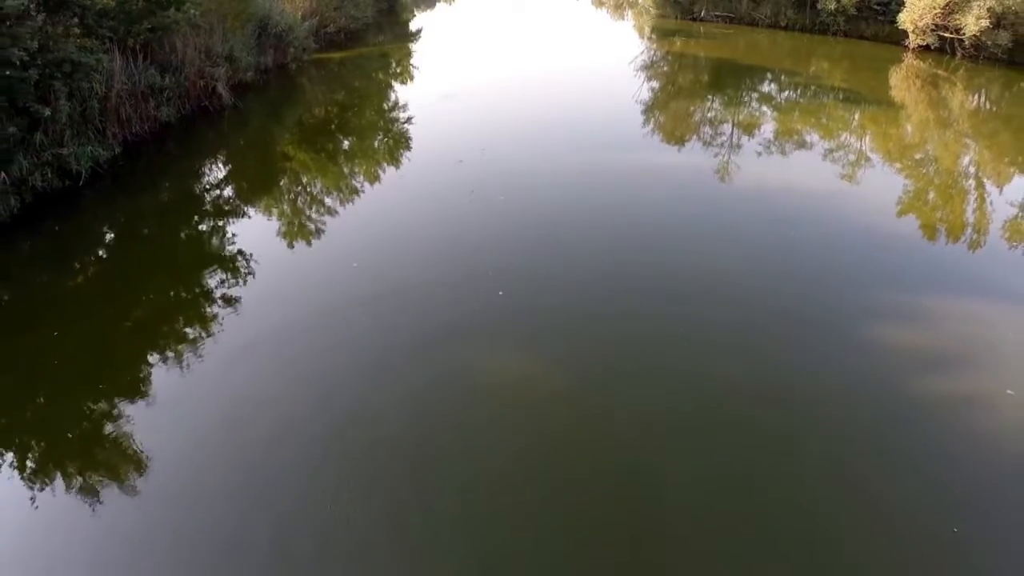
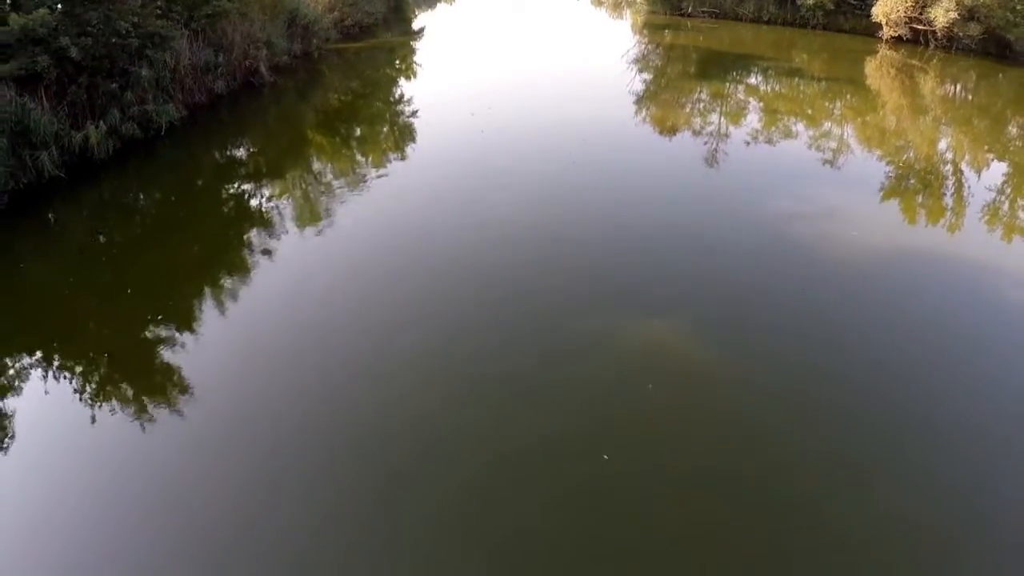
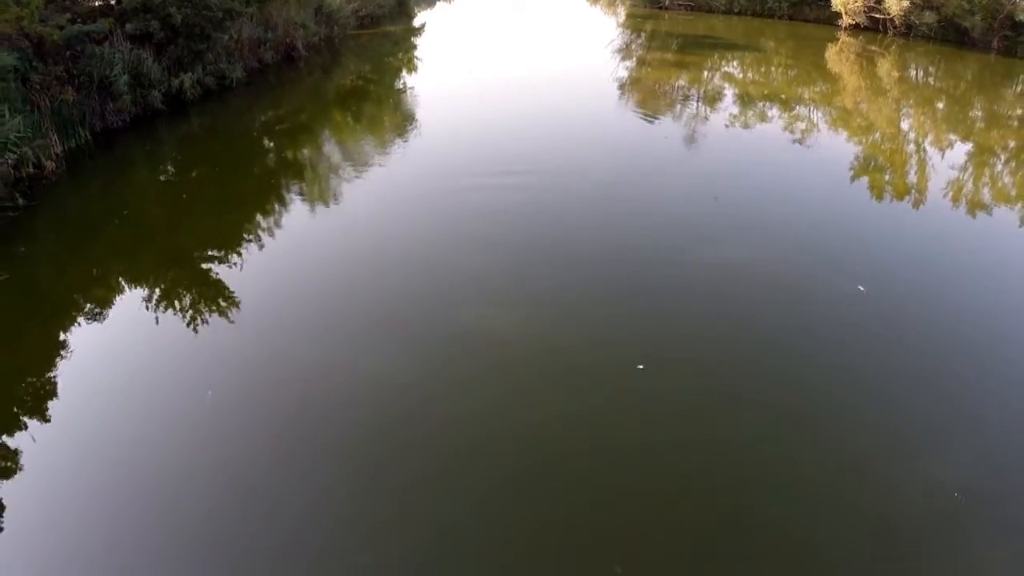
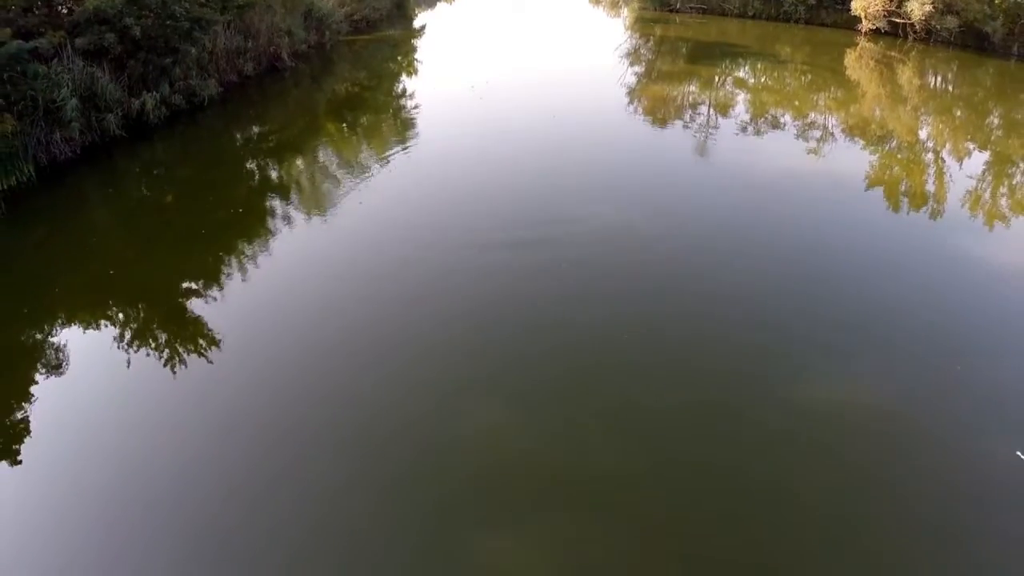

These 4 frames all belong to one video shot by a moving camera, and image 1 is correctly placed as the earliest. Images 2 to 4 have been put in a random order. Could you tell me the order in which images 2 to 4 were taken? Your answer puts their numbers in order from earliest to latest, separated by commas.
2, 4, 3
